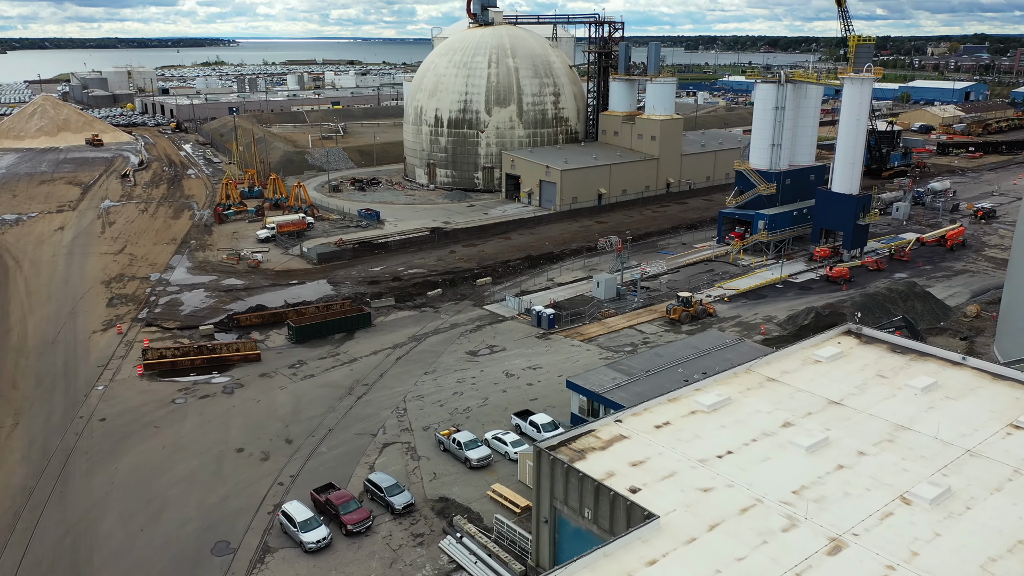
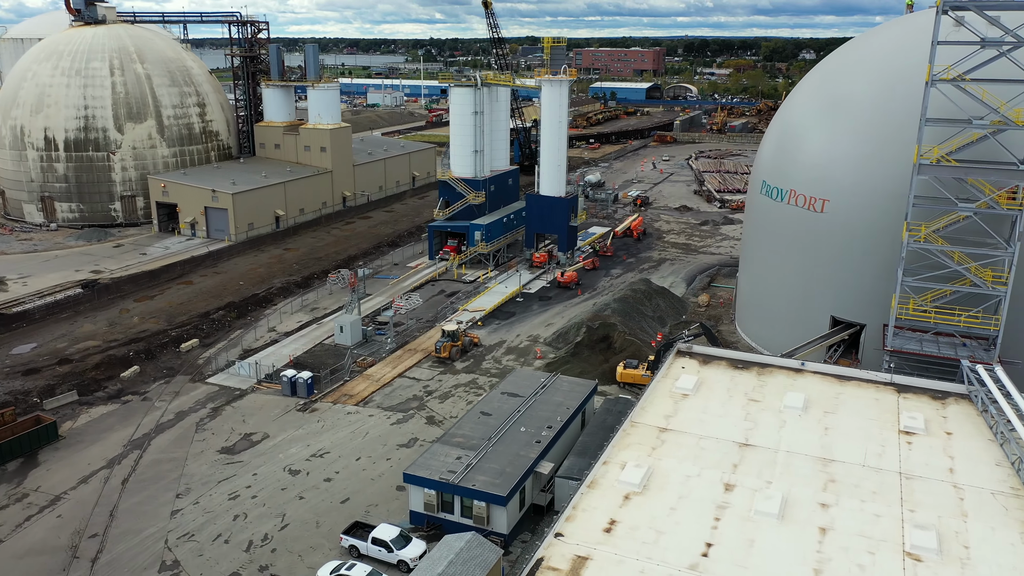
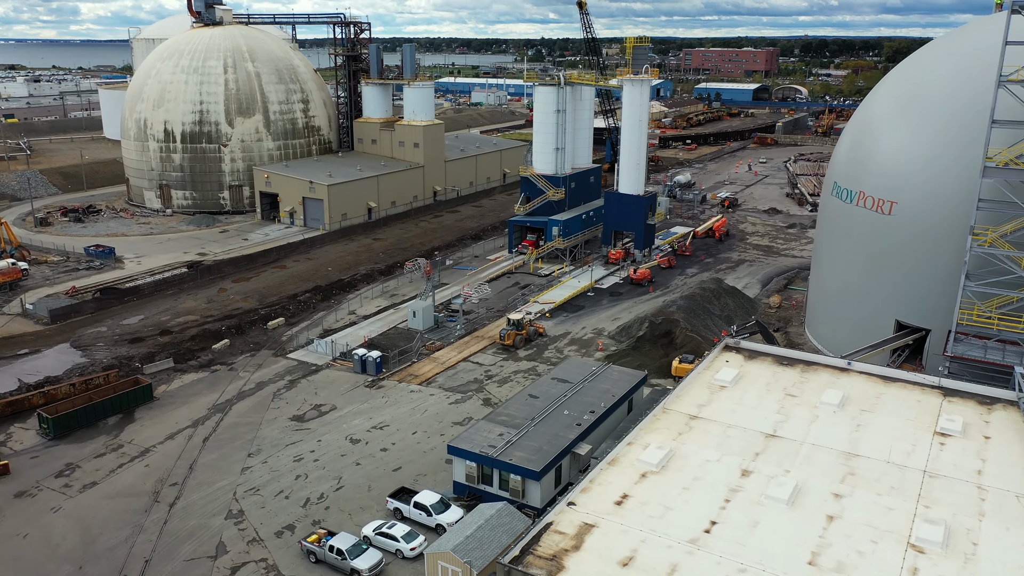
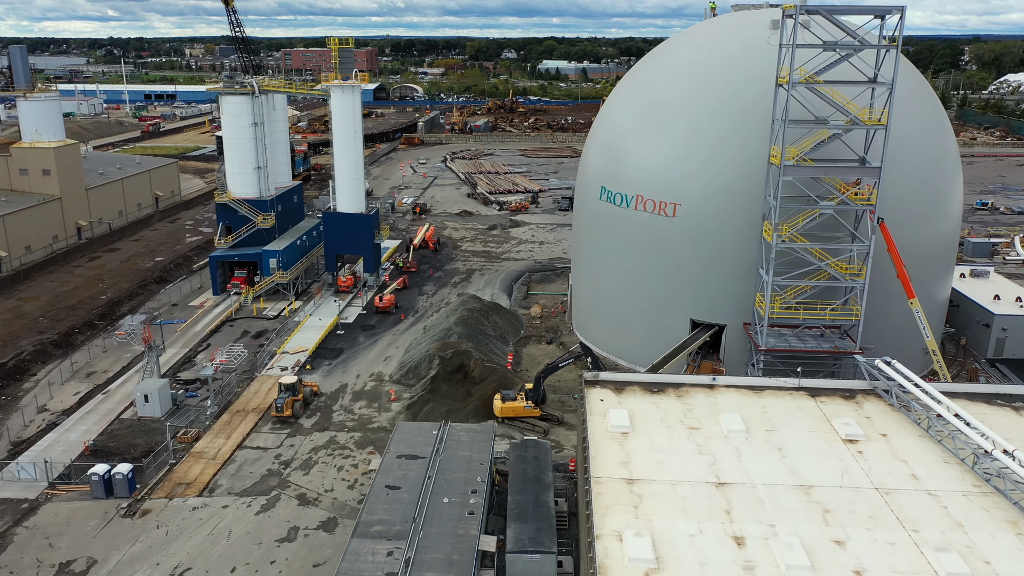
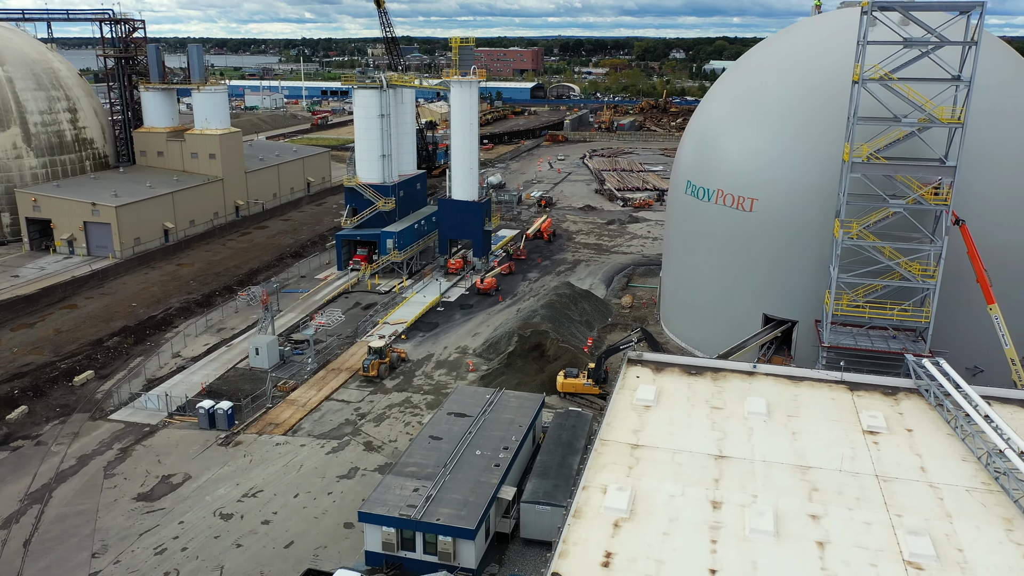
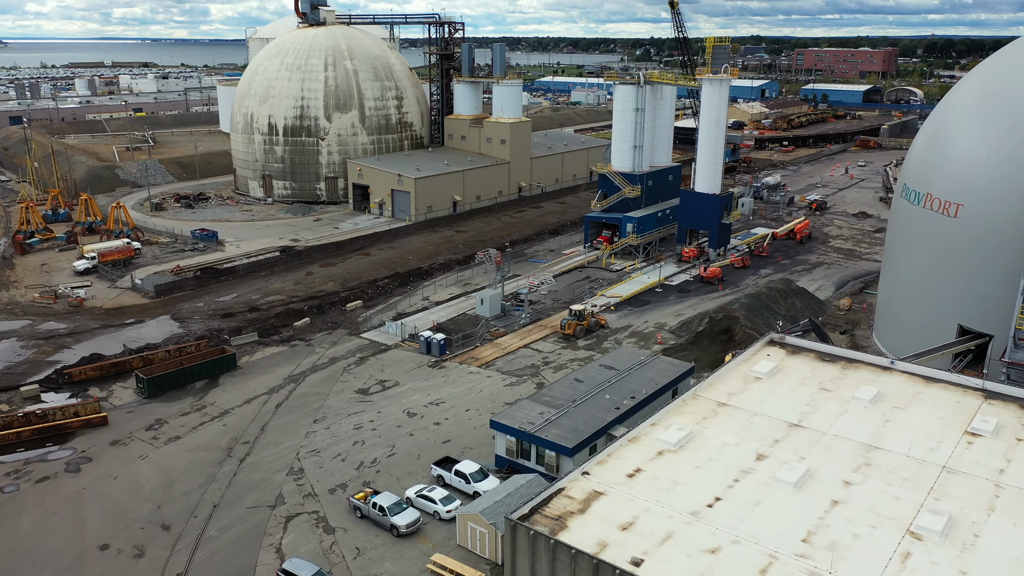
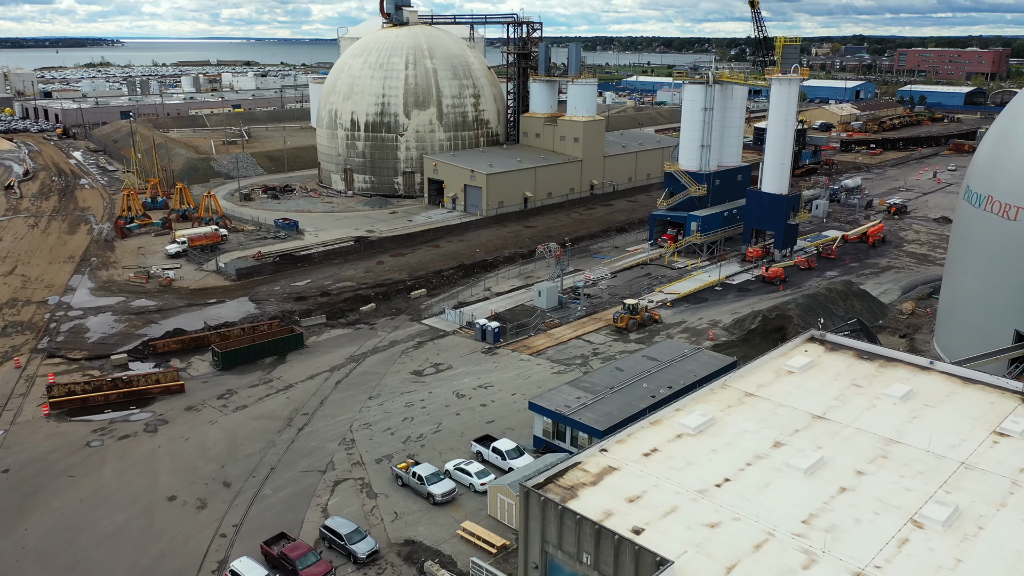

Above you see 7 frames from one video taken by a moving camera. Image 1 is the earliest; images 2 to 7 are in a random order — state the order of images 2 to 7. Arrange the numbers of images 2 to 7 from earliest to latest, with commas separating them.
7, 6, 3, 2, 5, 4
